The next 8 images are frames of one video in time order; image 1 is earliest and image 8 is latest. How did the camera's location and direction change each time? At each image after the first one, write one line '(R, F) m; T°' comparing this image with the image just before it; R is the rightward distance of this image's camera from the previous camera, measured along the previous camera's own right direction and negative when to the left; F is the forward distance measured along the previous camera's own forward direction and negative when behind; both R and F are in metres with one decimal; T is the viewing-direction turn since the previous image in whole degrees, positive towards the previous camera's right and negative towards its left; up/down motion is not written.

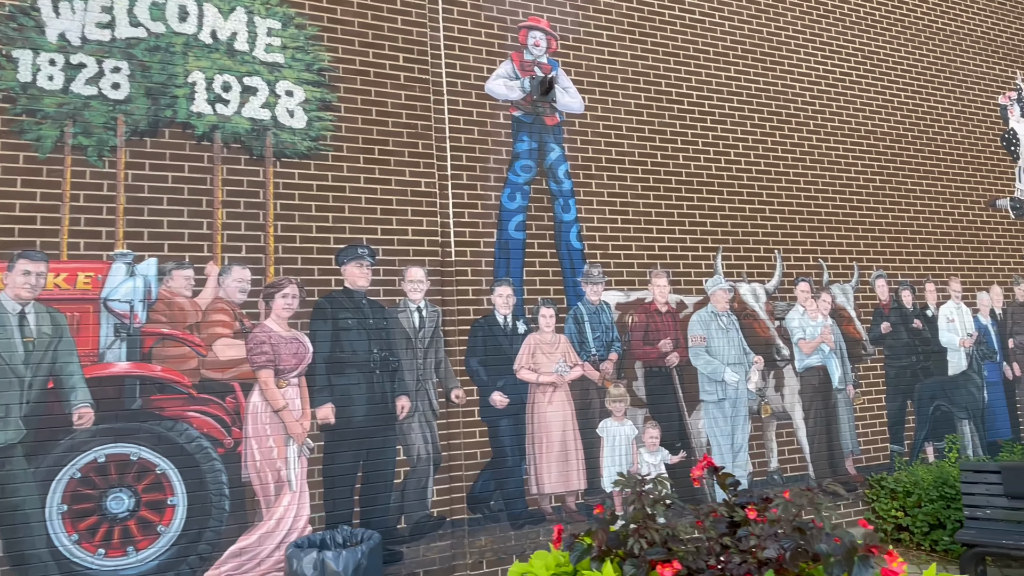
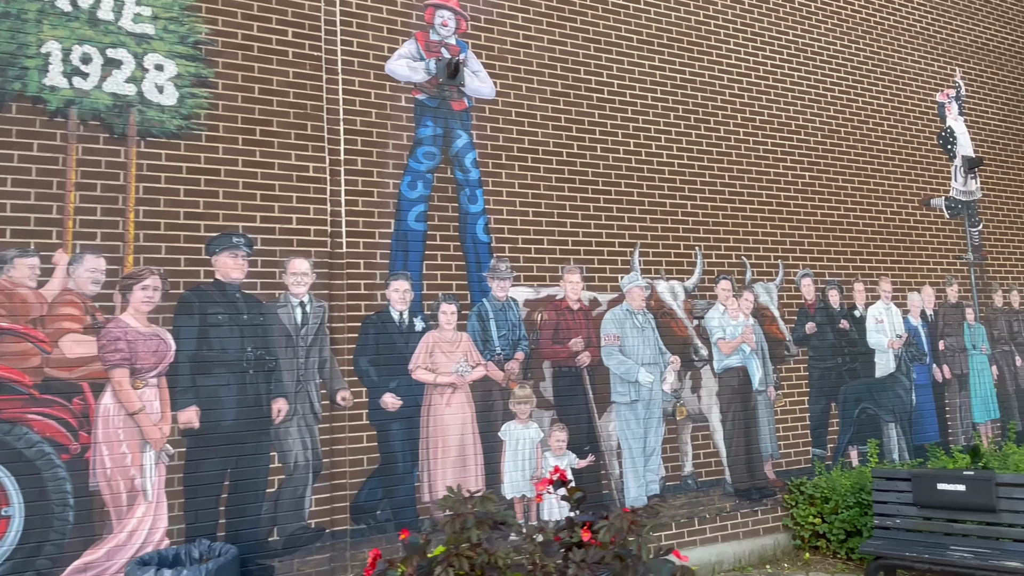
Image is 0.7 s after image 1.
(+0.7, +0.3) m; +2°
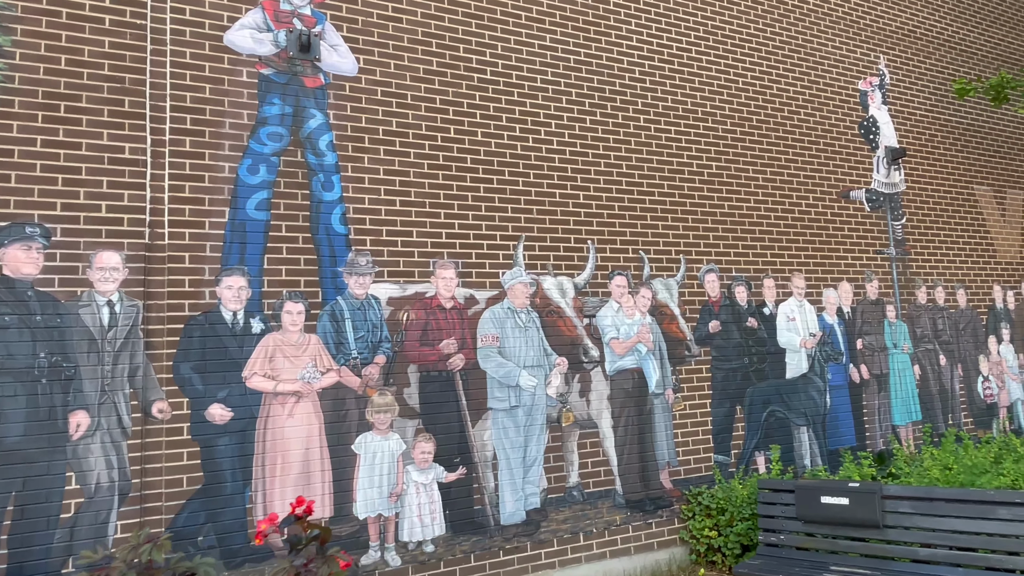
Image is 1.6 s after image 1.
(+1.0, +0.5) m; +2°
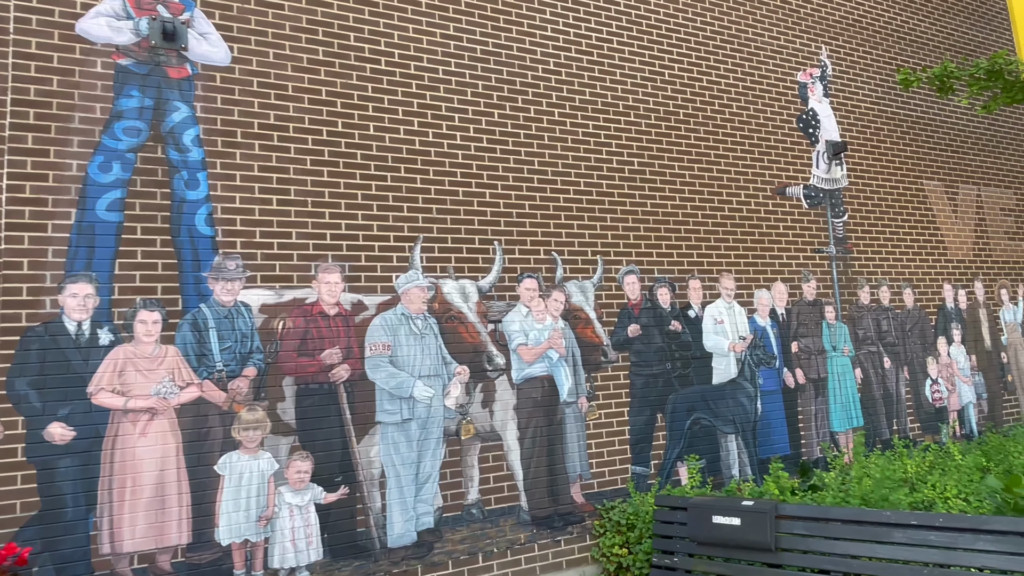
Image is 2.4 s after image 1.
(+0.9, +0.3) m; 0°
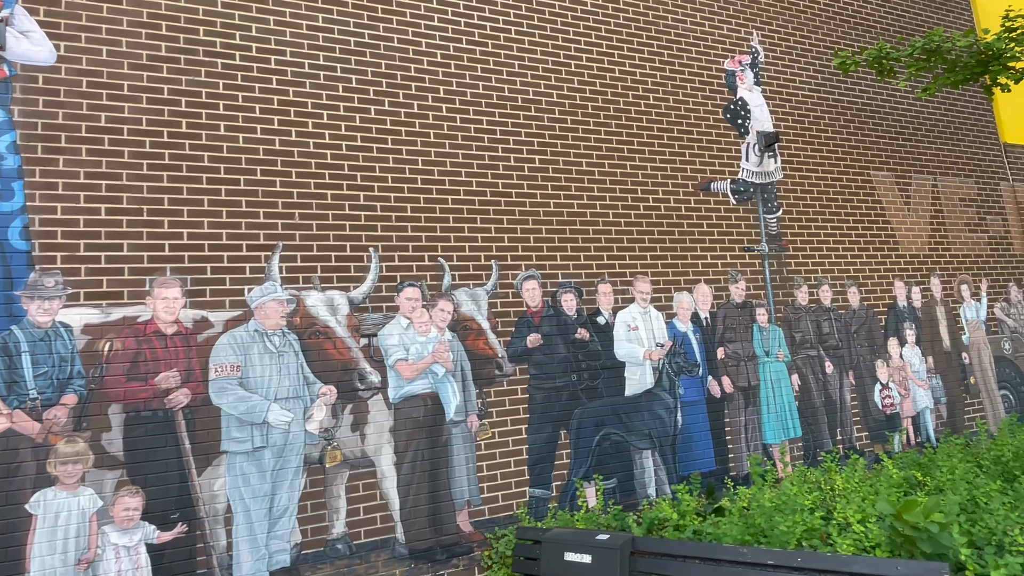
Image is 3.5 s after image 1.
(+1.1, +0.5) m; -1°
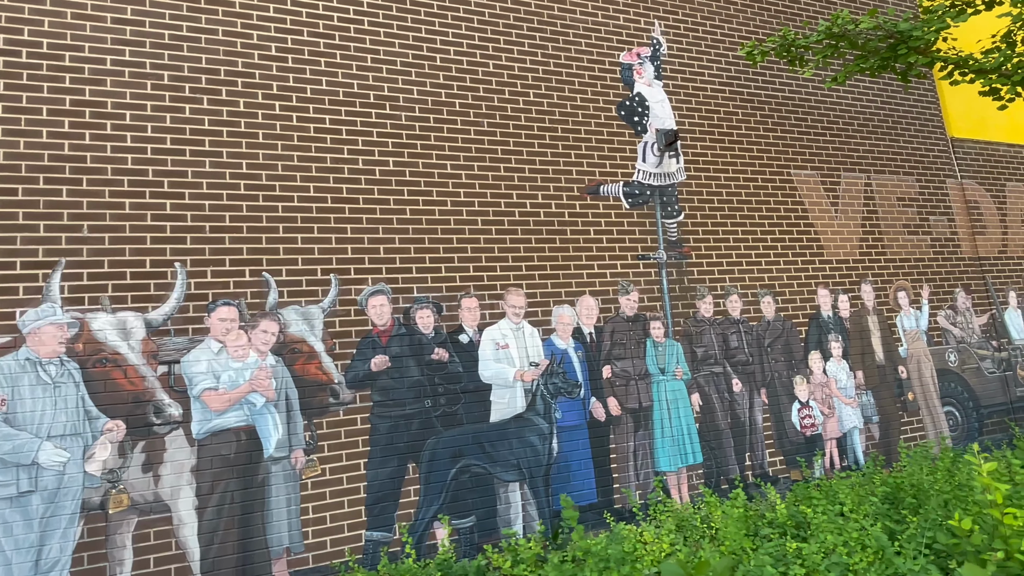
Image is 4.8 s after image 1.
(+1.4, +0.6) m; -1°
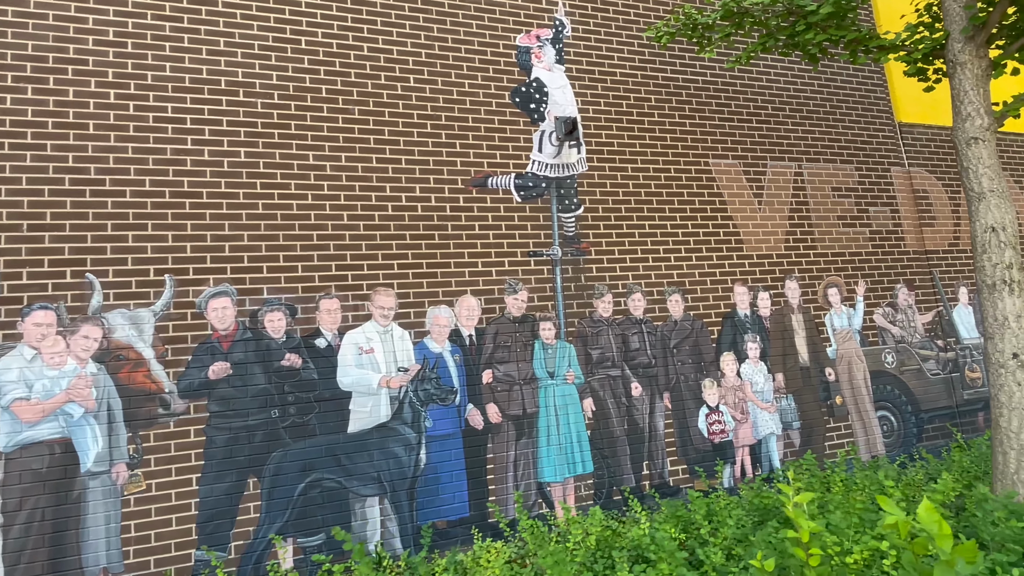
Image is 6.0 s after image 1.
(+1.2, +0.4) m; -1°
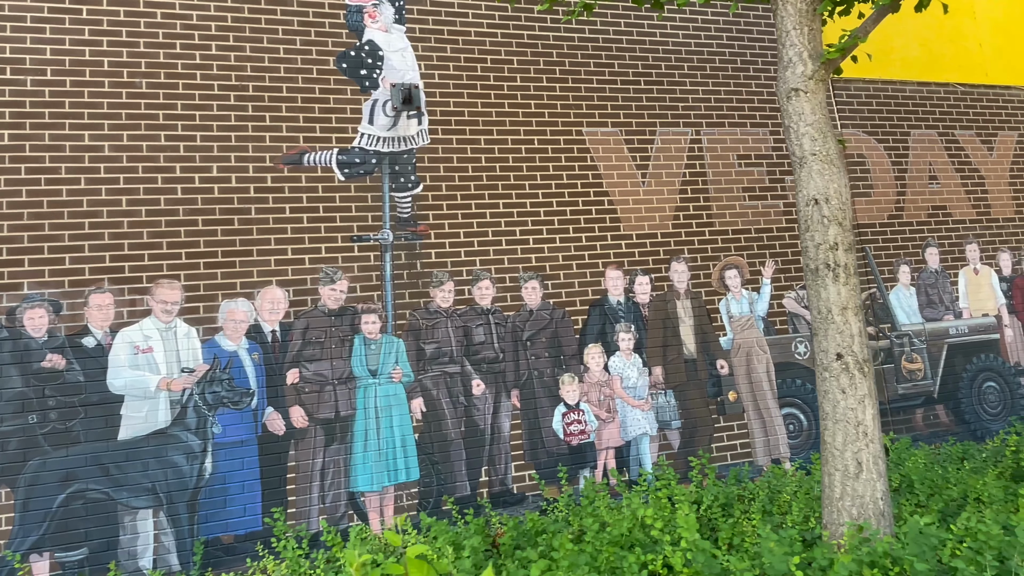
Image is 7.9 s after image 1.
(+1.9, +0.7) m; -4°
